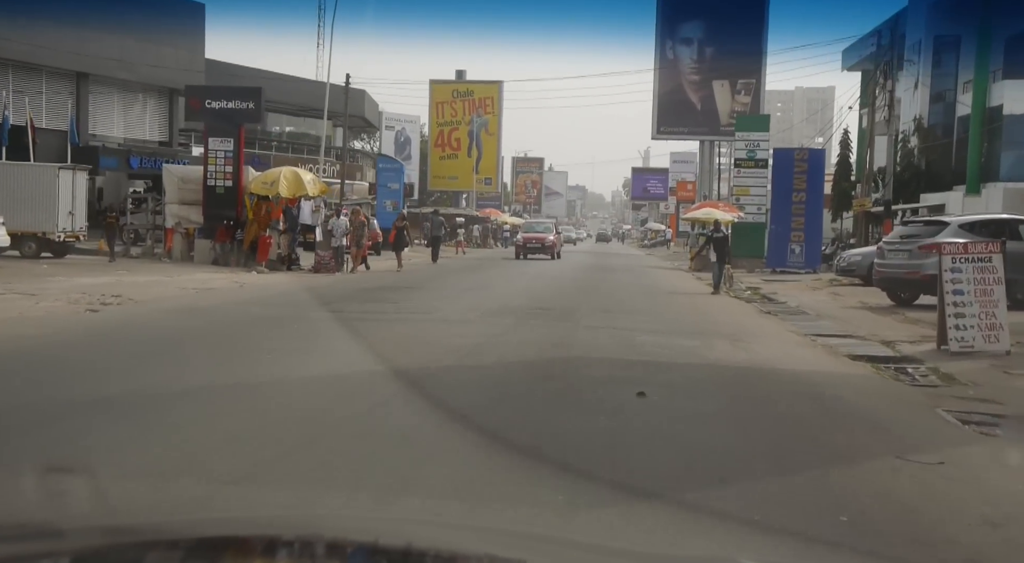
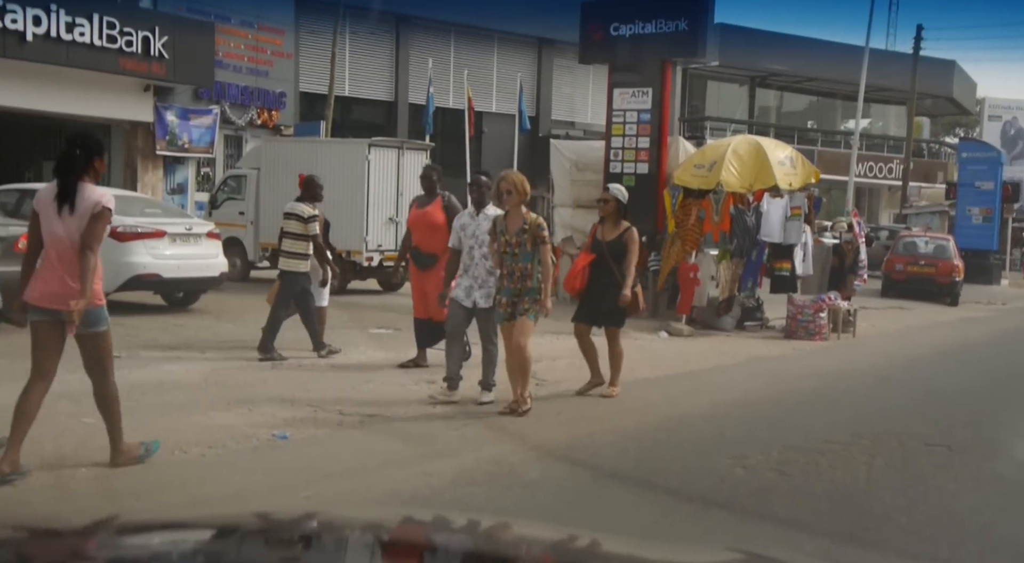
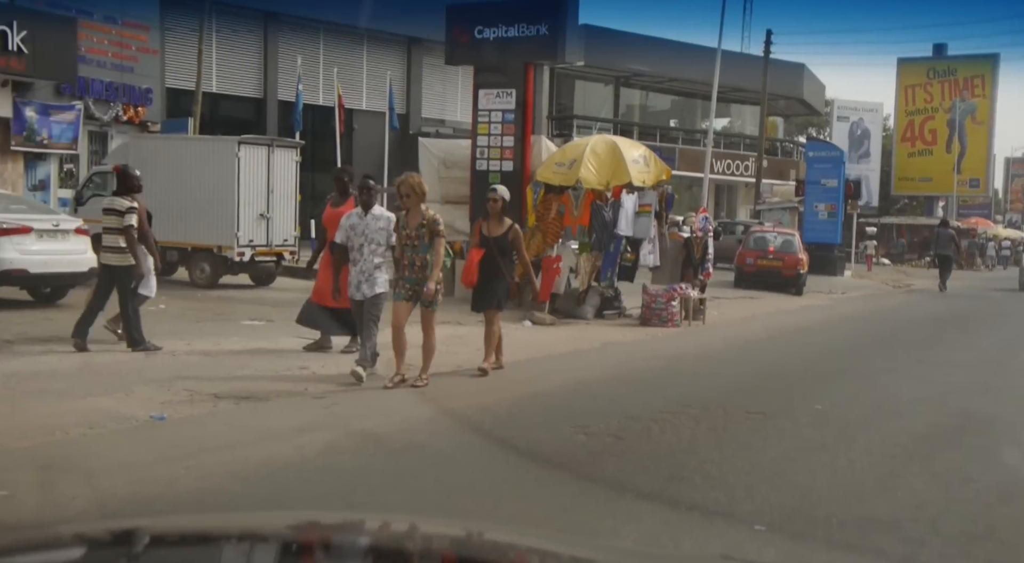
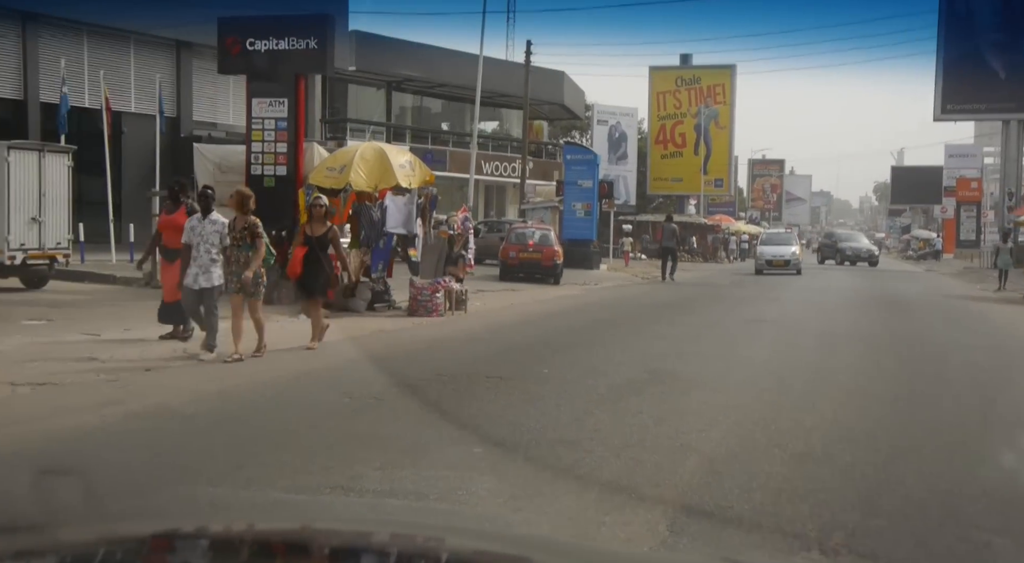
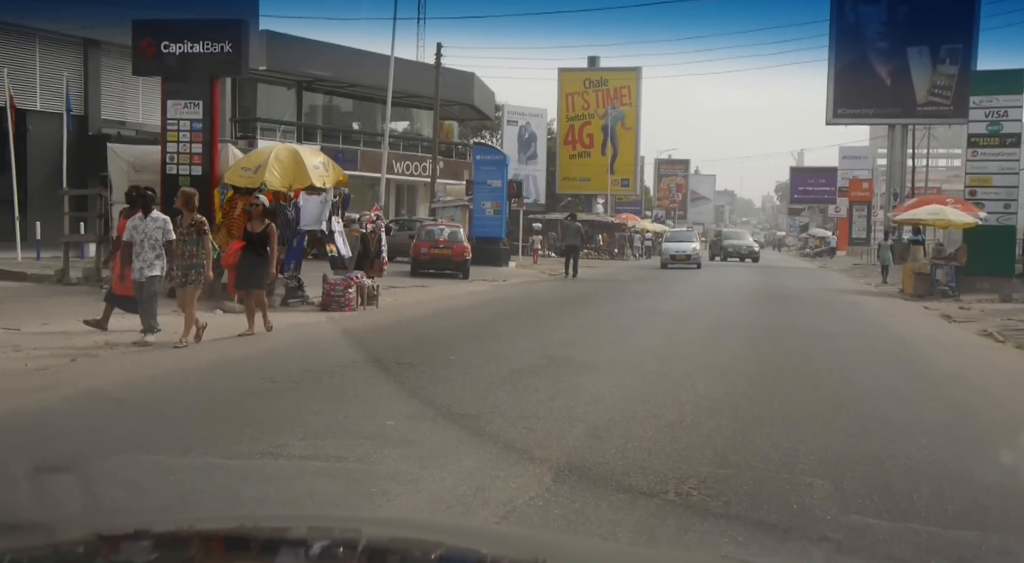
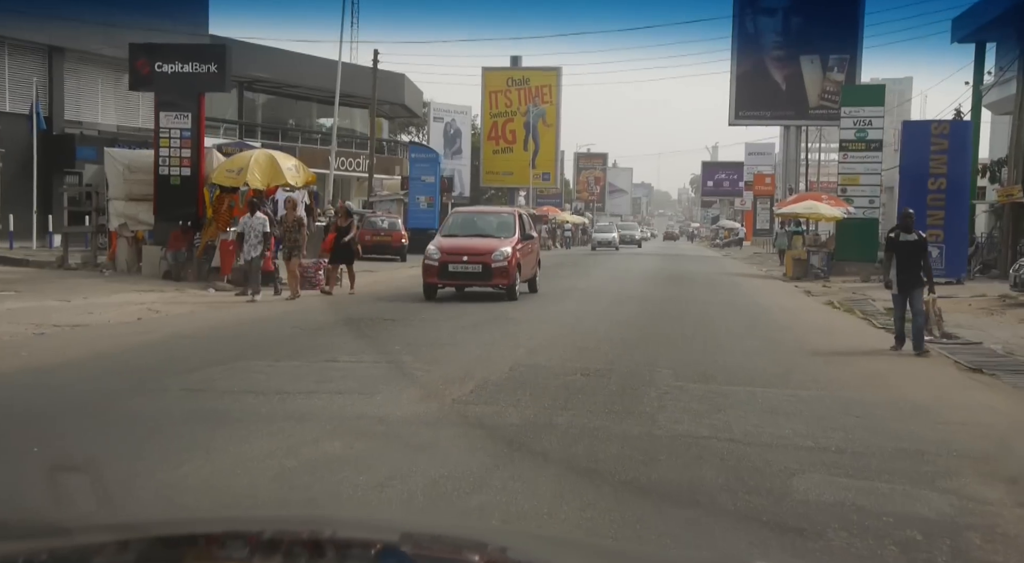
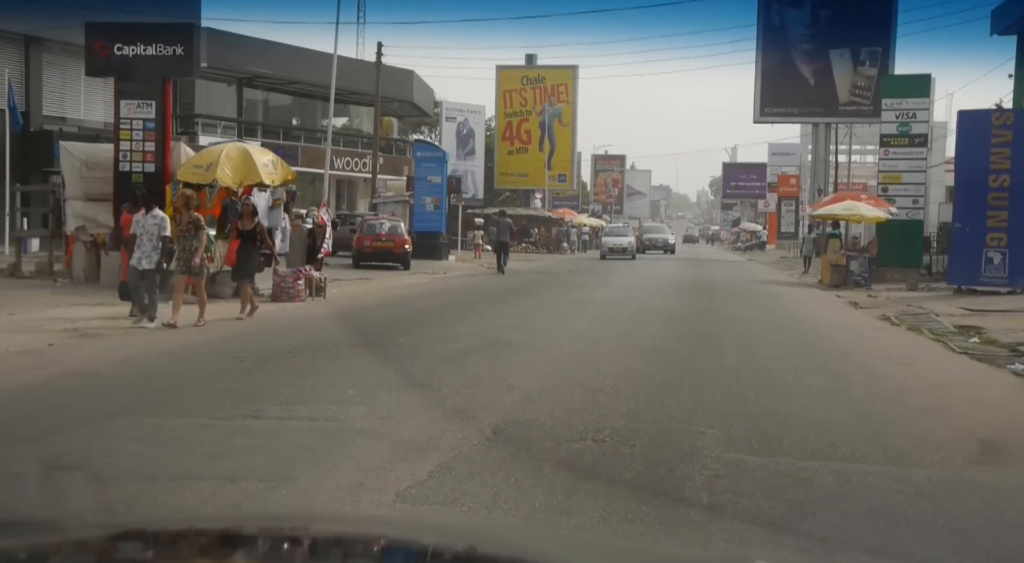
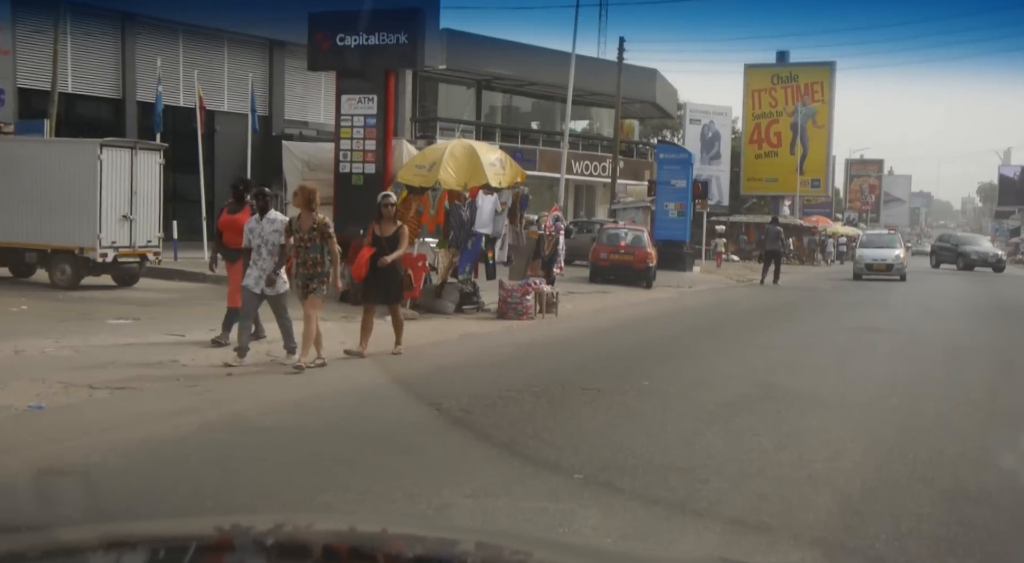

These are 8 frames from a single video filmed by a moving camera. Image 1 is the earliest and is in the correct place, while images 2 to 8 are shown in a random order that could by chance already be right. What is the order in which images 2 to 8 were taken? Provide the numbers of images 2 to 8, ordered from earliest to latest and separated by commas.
6, 7, 5, 4, 8, 3, 2
